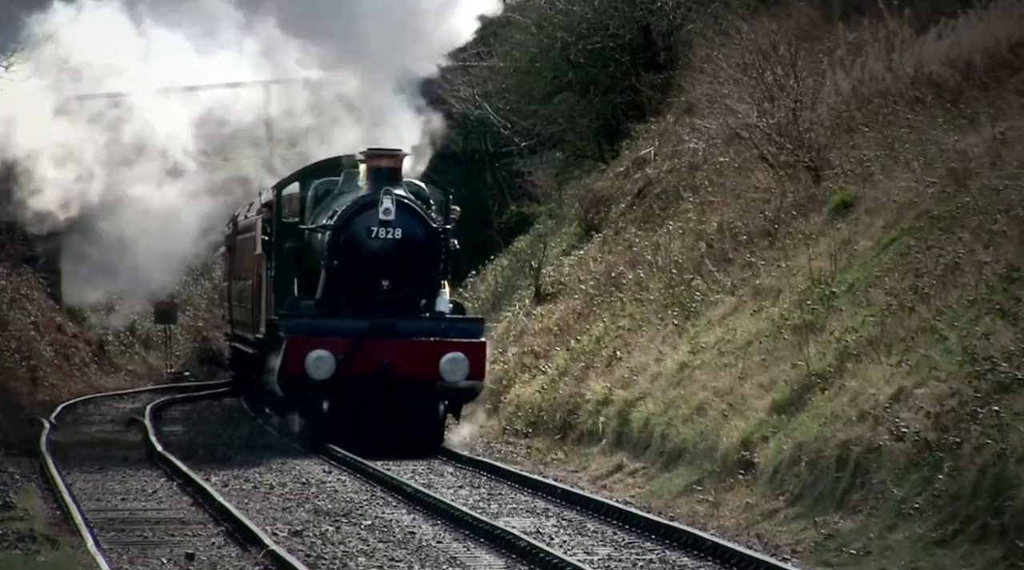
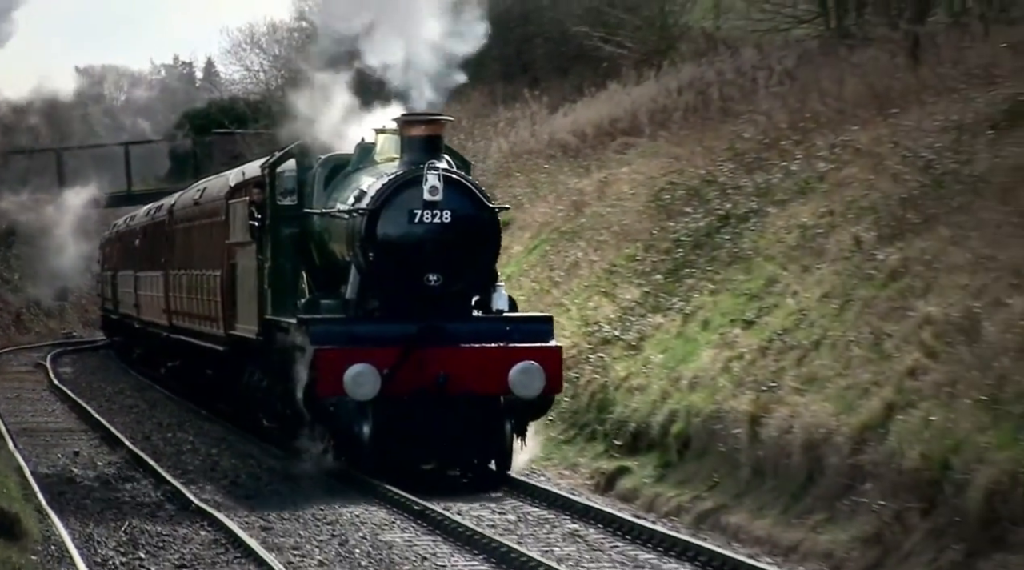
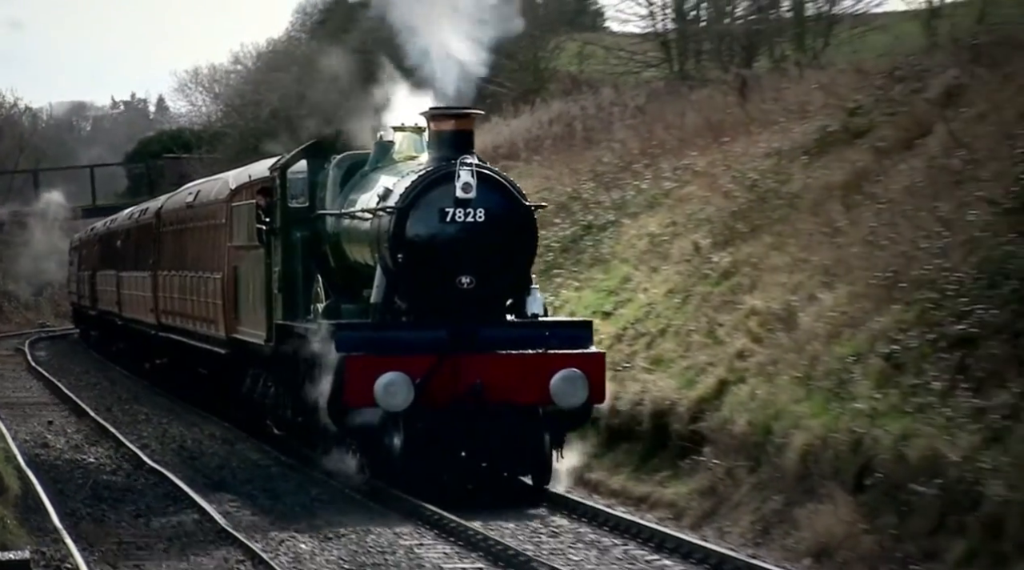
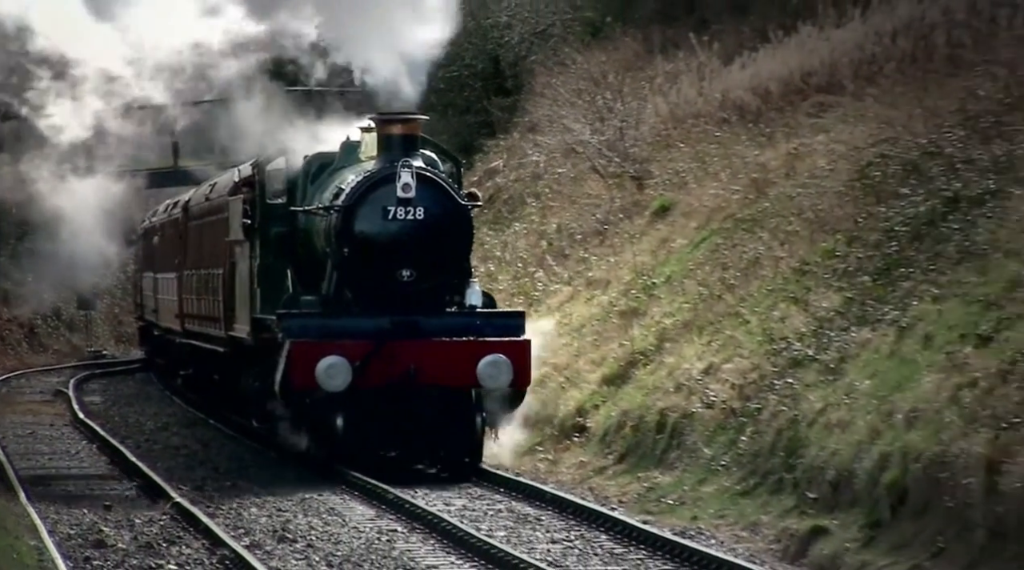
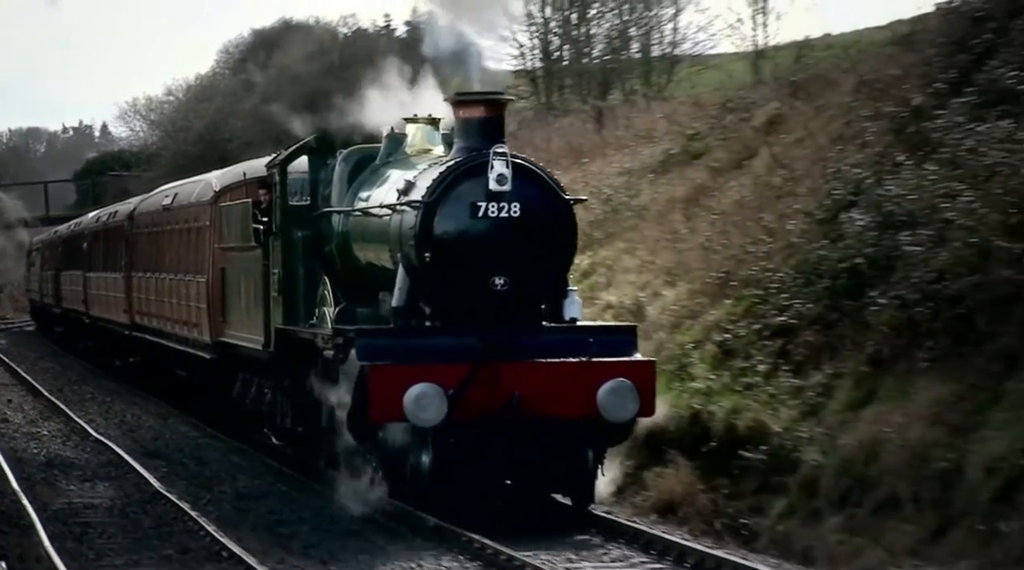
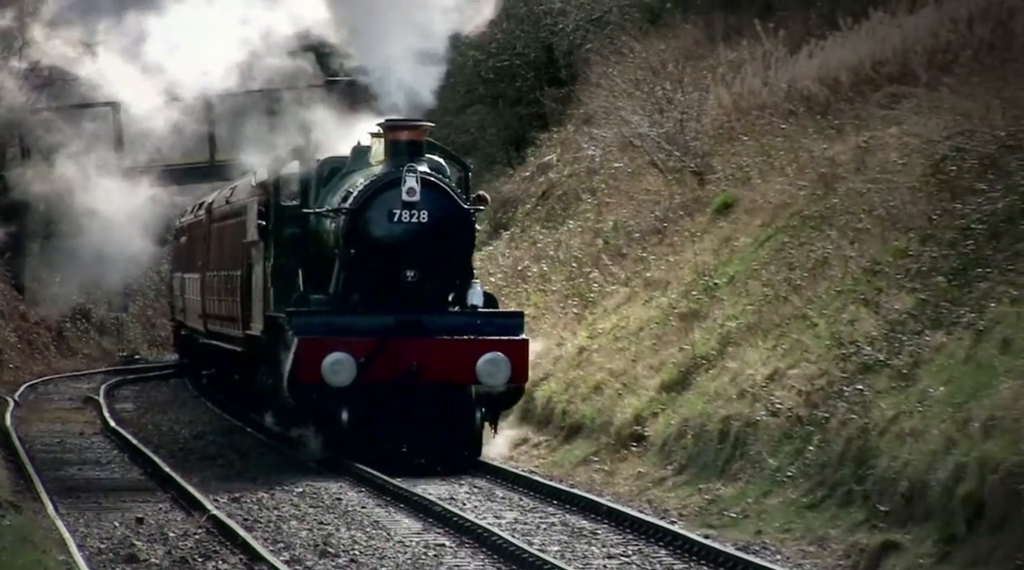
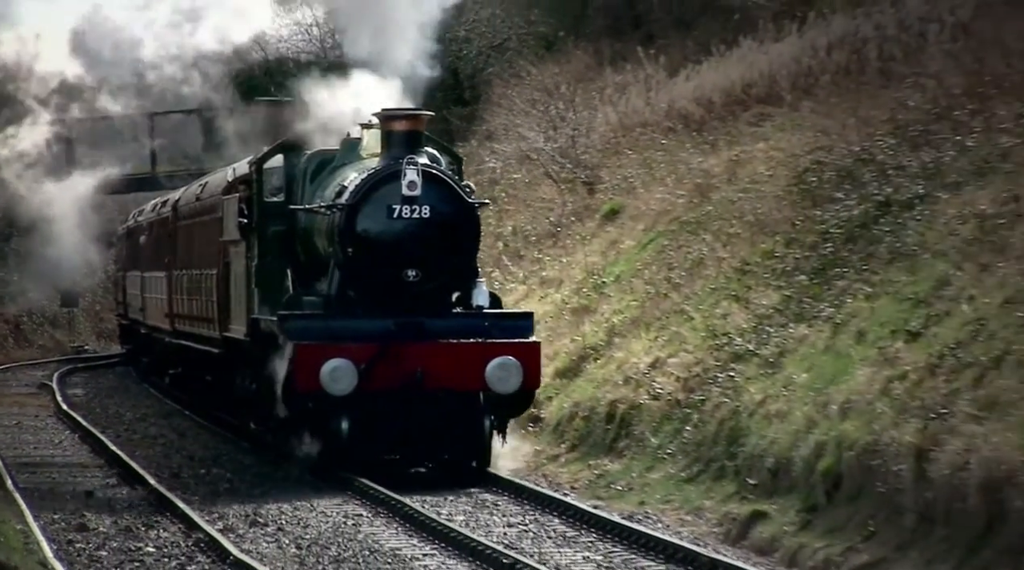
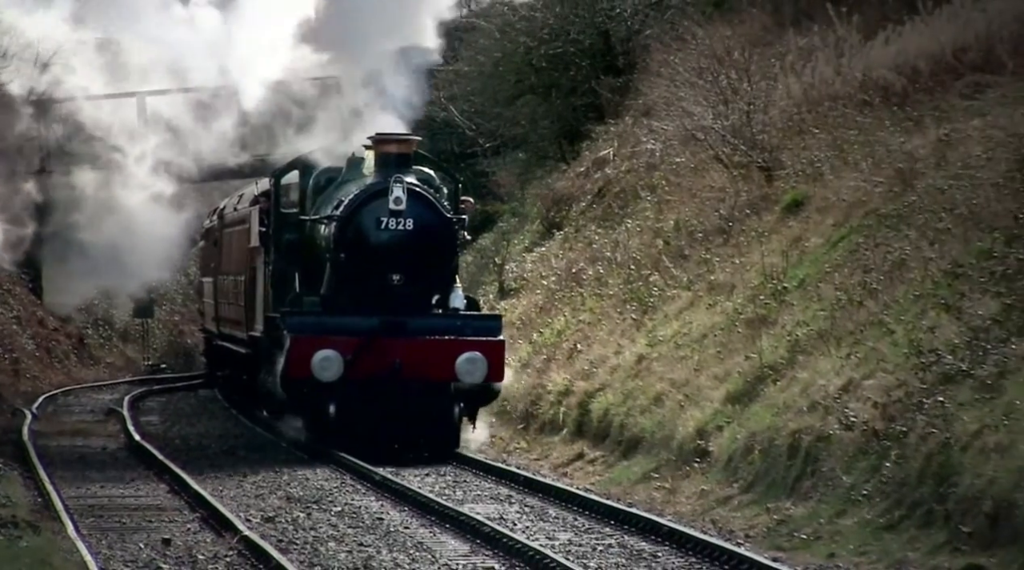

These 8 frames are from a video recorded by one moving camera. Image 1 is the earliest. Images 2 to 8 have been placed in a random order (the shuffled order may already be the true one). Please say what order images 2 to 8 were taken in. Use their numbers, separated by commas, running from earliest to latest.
8, 6, 4, 7, 2, 3, 5
